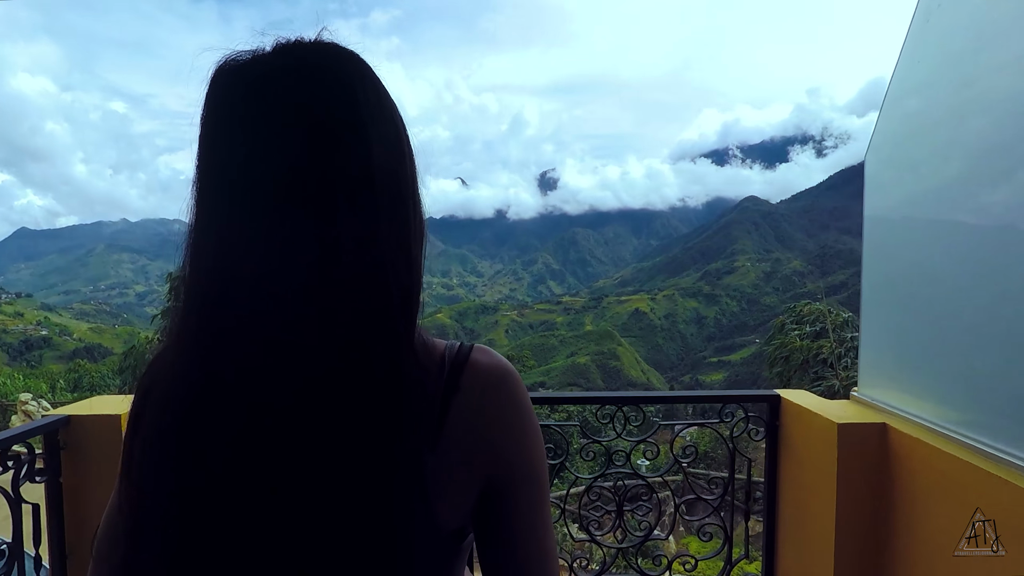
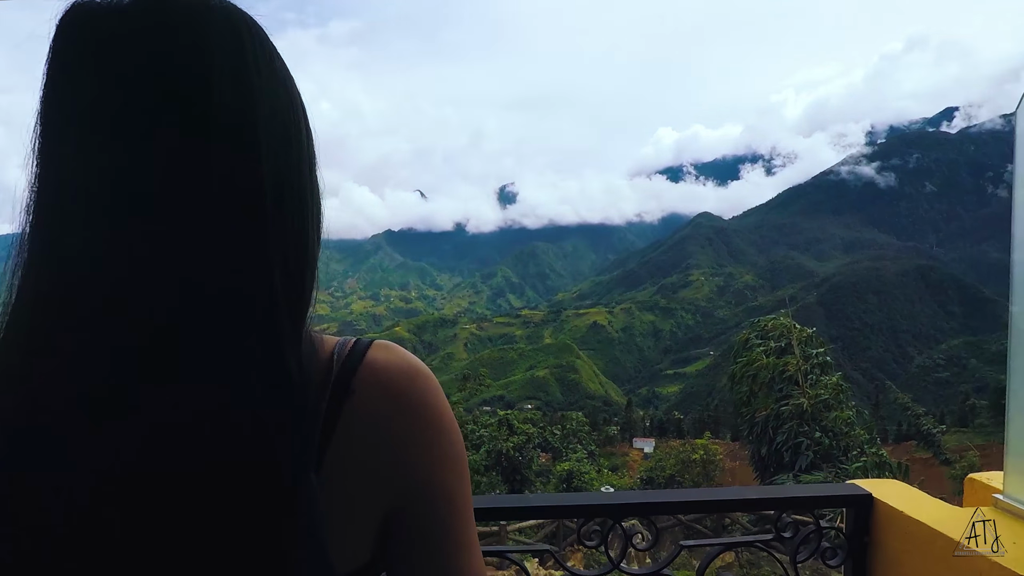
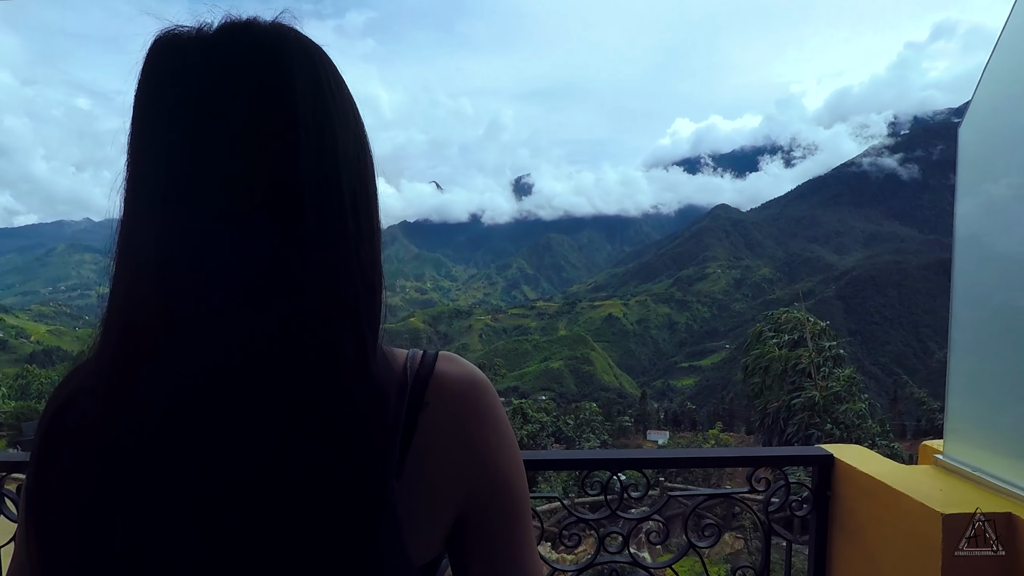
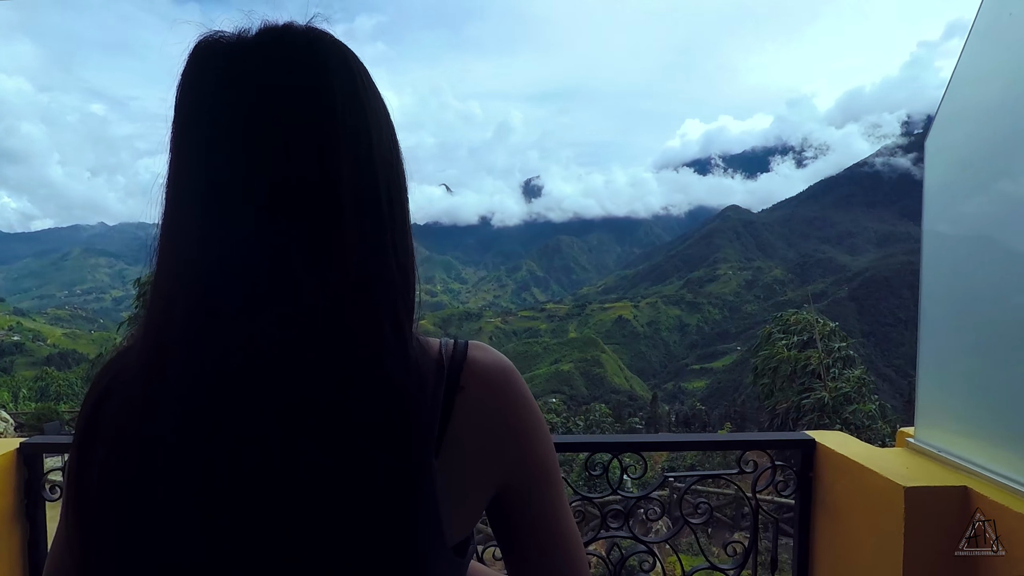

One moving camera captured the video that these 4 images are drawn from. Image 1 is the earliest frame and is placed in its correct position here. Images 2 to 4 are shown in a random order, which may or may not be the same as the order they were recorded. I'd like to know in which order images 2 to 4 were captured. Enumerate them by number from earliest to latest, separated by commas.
4, 3, 2
